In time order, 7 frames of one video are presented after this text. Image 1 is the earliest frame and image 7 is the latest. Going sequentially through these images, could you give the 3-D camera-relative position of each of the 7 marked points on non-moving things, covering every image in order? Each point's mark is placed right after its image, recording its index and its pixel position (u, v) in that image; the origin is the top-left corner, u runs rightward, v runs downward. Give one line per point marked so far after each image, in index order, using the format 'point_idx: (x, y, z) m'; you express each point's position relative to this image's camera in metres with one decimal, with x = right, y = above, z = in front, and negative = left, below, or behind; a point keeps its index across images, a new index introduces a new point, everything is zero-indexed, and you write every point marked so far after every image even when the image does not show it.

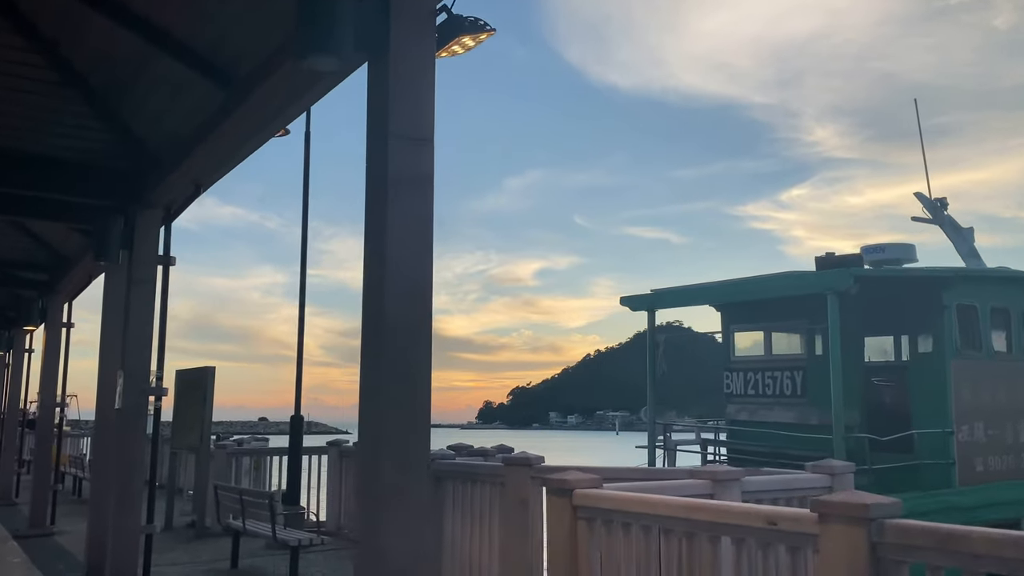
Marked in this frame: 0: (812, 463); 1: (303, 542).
0: (+1.8, -1.1, +5.1) m
1: (-1.8, -2.2, +7.3) m
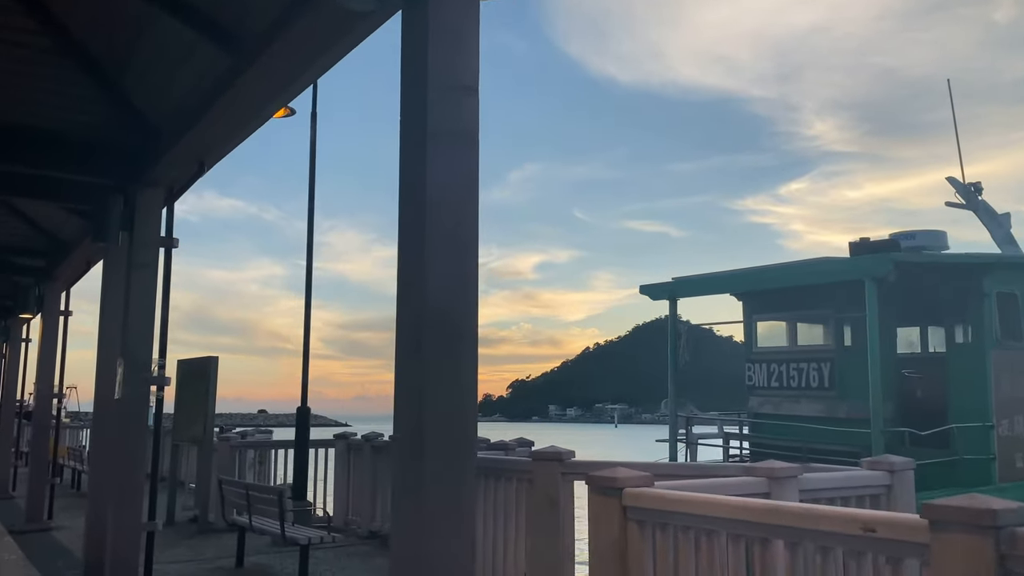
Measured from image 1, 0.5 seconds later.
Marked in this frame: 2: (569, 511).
0: (+2.0, -1.0, +4.8) m
1: (-1.6, -2.1, +6.9) m
2: (+0.4, -1.4, +5.3) m
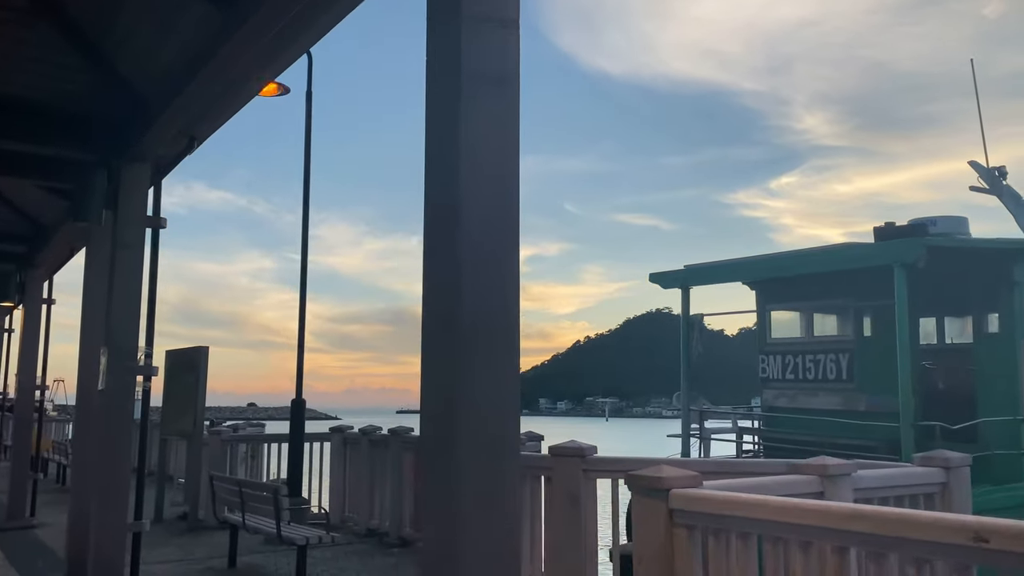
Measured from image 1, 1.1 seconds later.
0: (+2.1, -0.9, +4.4) m
1: (-1.5, -1.9, +6.5) m
2: (+0.5, -1.3, +4.9) m
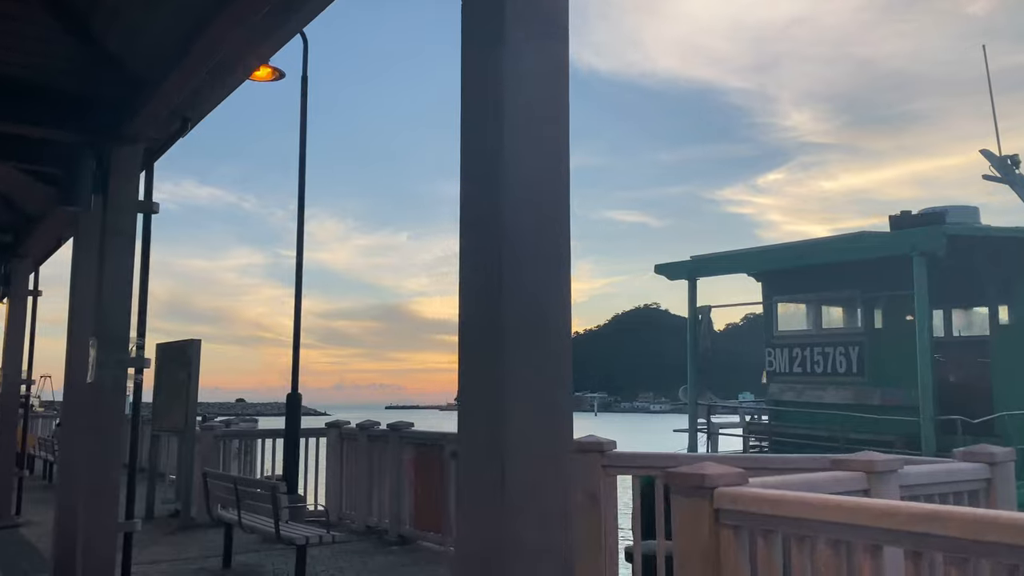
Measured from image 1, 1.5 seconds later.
0: (+2.2, -0.8, +4.1) m
1: (-1.5, -1.9, +6.3) m
2: (+0.5, -1.2, +4.6) m
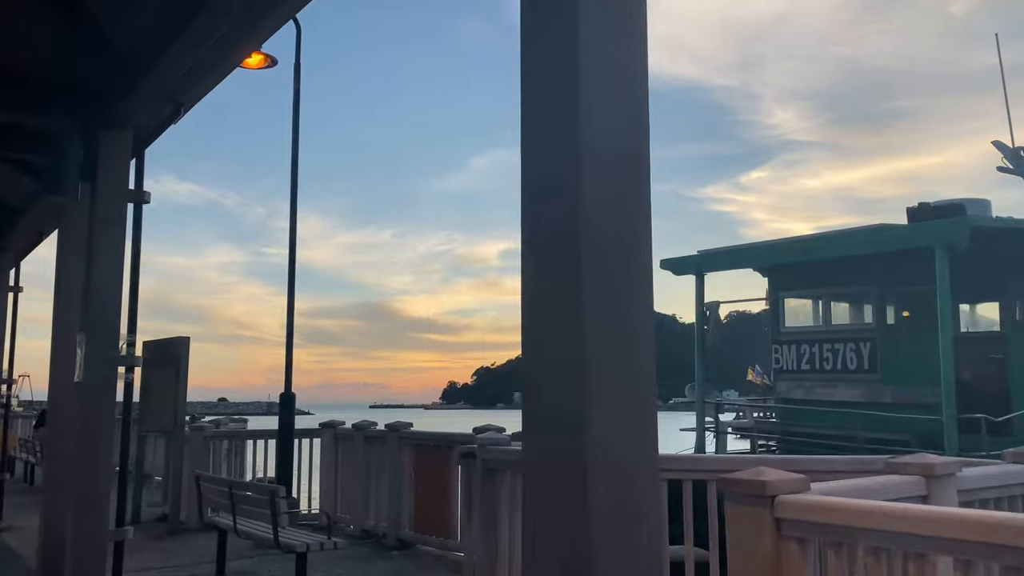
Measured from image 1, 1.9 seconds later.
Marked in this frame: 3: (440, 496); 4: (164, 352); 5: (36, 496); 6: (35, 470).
0: (+2.3, -0.7, +3.9) m
1: (-1.4, -1.8, +6.0) m
2: (+0.6, -1.2, +4.3) m
3: (-0.7, -2.0, +8.1) m
4: (-4.1, -0.8, +9.9) m
5: (-6.6, -2.9, +11.7) m
6: (-7.4, -2.8, +13.1) m
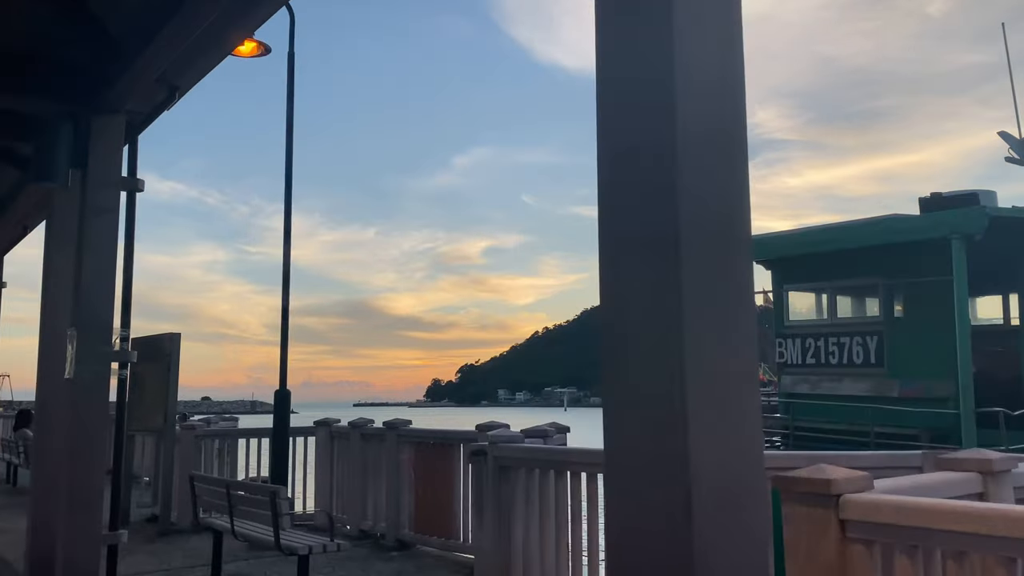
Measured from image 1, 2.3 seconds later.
0: (+2.4, -0.7, +3.7) m
1: (-1.3, -1.8, +5.7) m
2: (+0.7, -1.1, +4.2) m
3: (-0.7, -1.9, +7.9) m
4: (-4.1, -0.7, +9.6) m
5: (-6.6, -2.8, +11.4) m
6: (-7.5, -2.8, +12.8) m
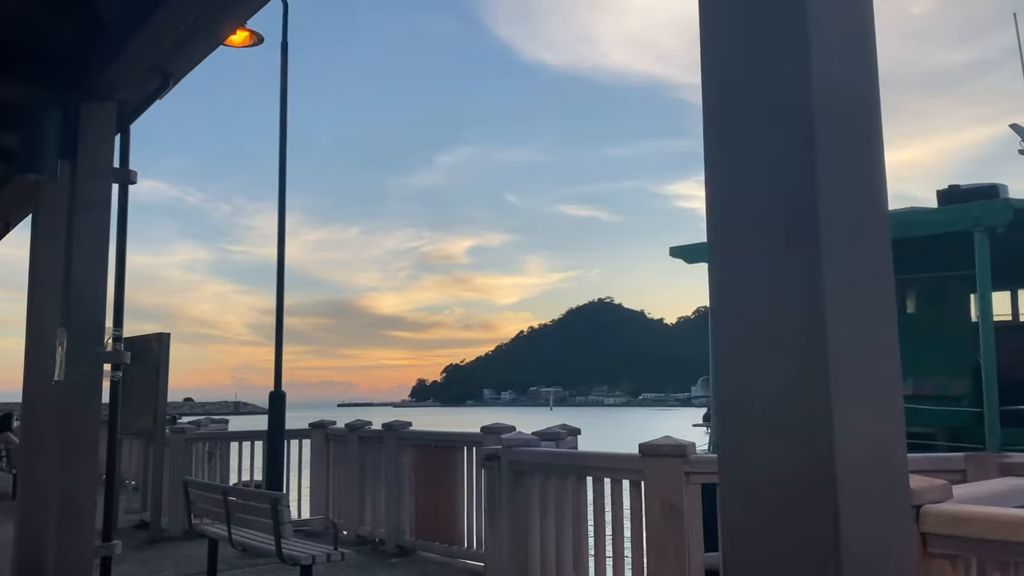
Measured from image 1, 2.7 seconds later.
0: (+2.5, -0.7, +3.6) m
1: (-1.3, -1.7, +5.5) m
2: (+0.9, -1.1, +3.9) m
3: (-0.6, -1.9, +7.7) m
4: (-4.1, -0.7, +9.3) m
5: (-6.6, -2.8, +11.0) m
6: (-7.5, -2.8, +12.4) m
